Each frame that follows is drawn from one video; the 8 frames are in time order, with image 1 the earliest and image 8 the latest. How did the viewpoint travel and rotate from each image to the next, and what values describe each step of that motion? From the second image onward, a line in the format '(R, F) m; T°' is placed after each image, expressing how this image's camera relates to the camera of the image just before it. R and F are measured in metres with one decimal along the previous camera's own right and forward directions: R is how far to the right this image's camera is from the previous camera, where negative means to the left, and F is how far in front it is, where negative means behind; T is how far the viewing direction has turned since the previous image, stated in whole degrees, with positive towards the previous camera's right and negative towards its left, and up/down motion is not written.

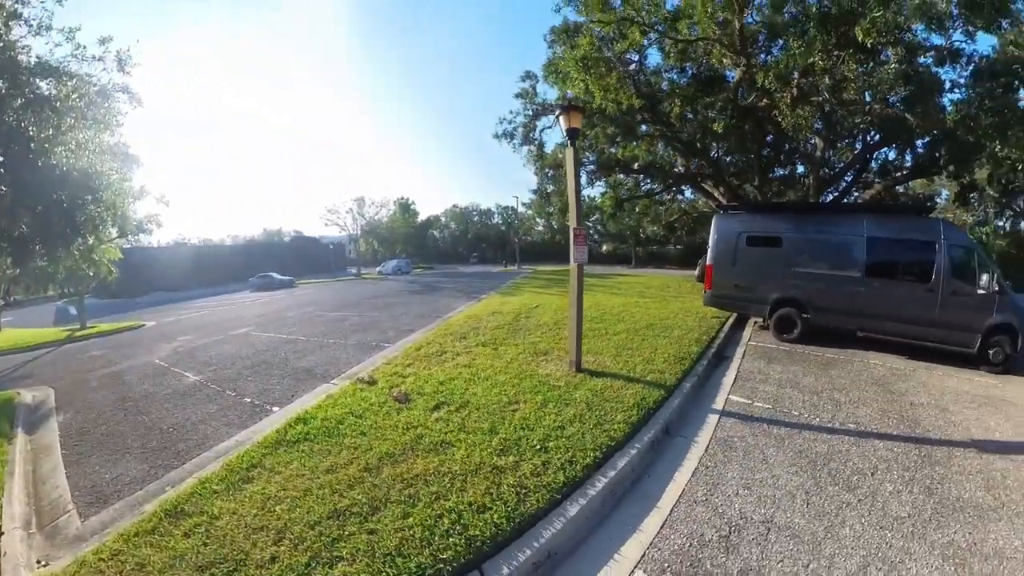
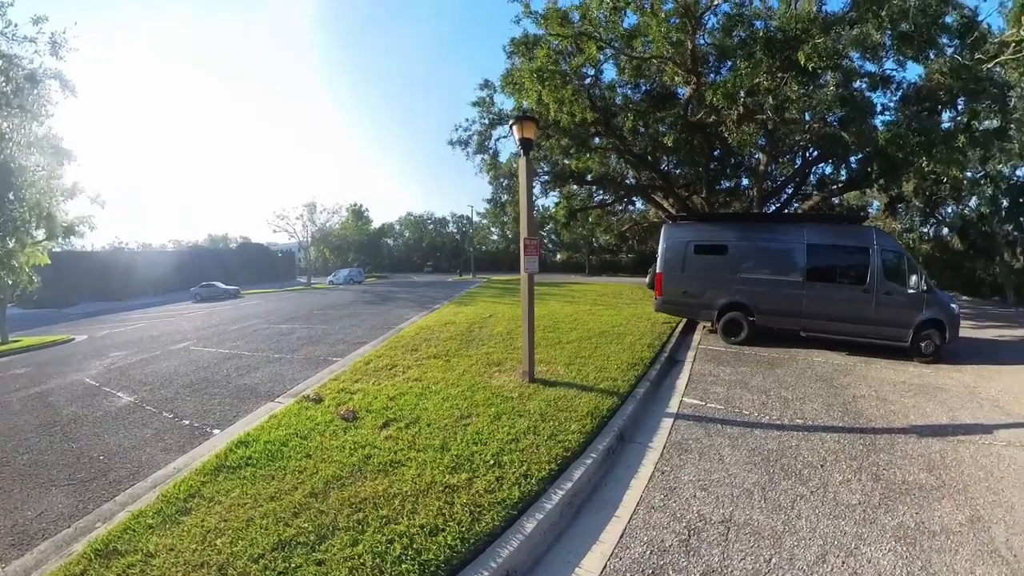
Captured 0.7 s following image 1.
(0.0, +0.2) m; +6°
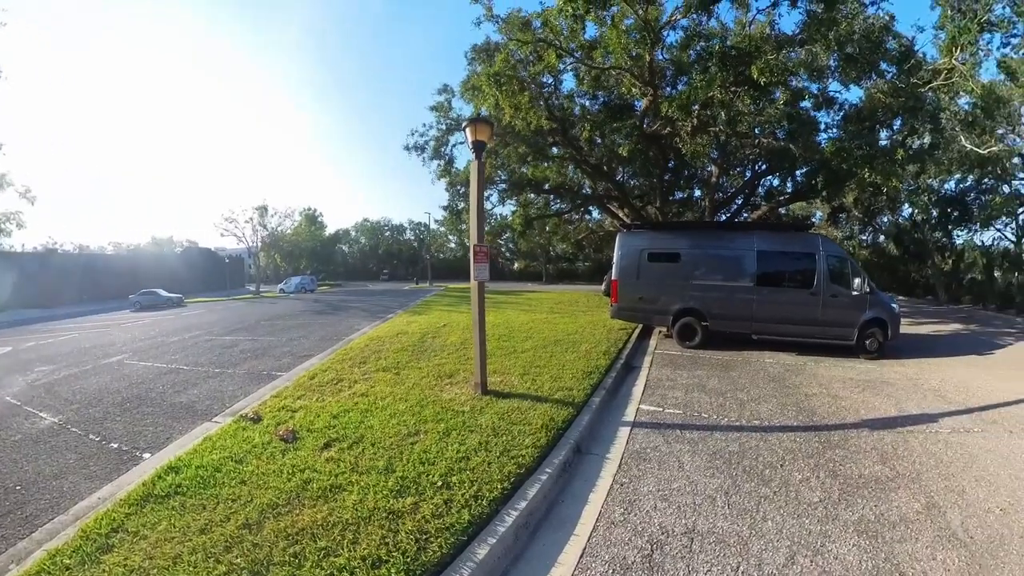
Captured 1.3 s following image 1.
(+0.1, +0.2) m; +5°
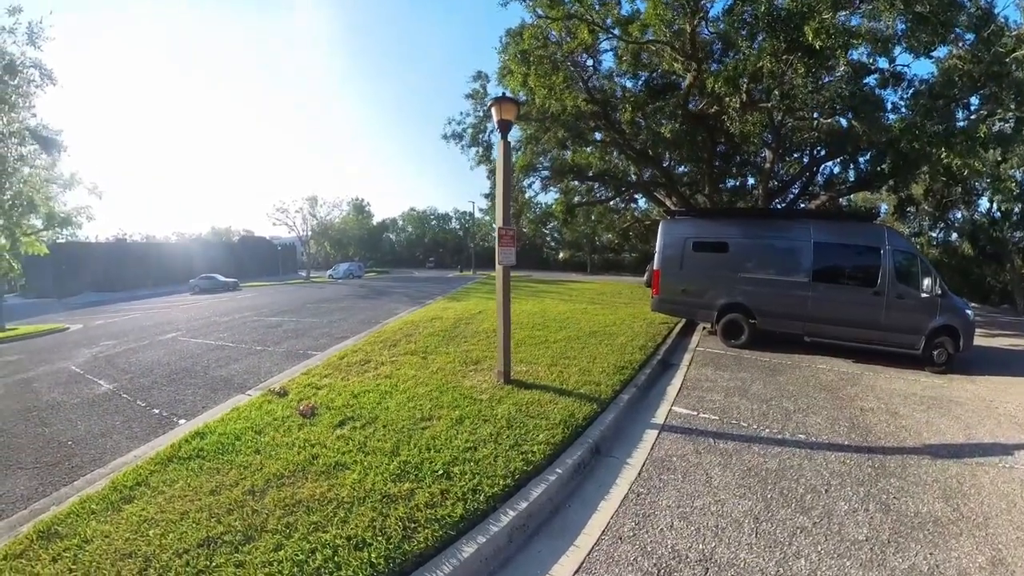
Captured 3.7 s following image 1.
(+0.3, +0.3) m; -6°
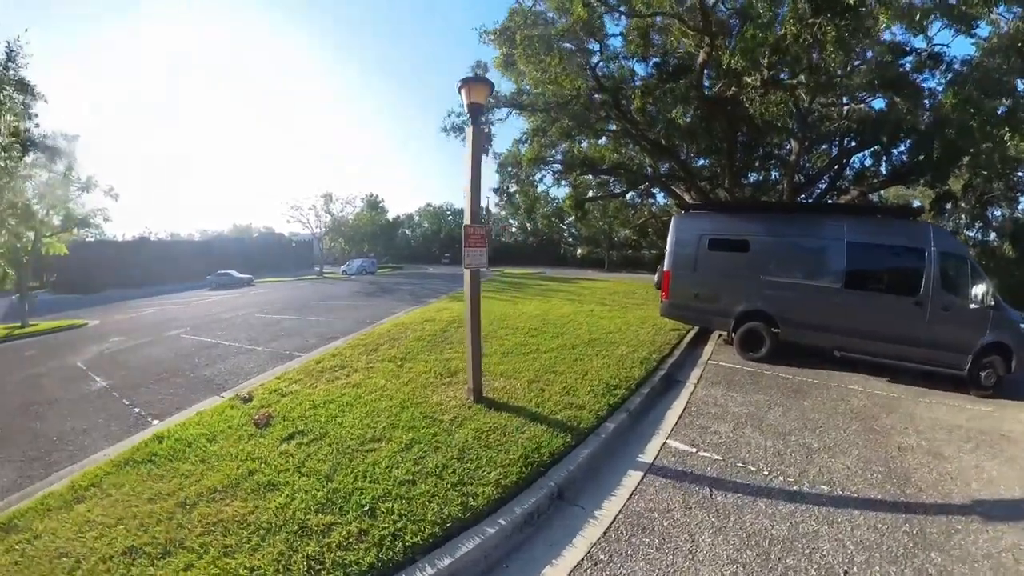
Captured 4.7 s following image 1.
(+0.5, +0.7) m; -3°
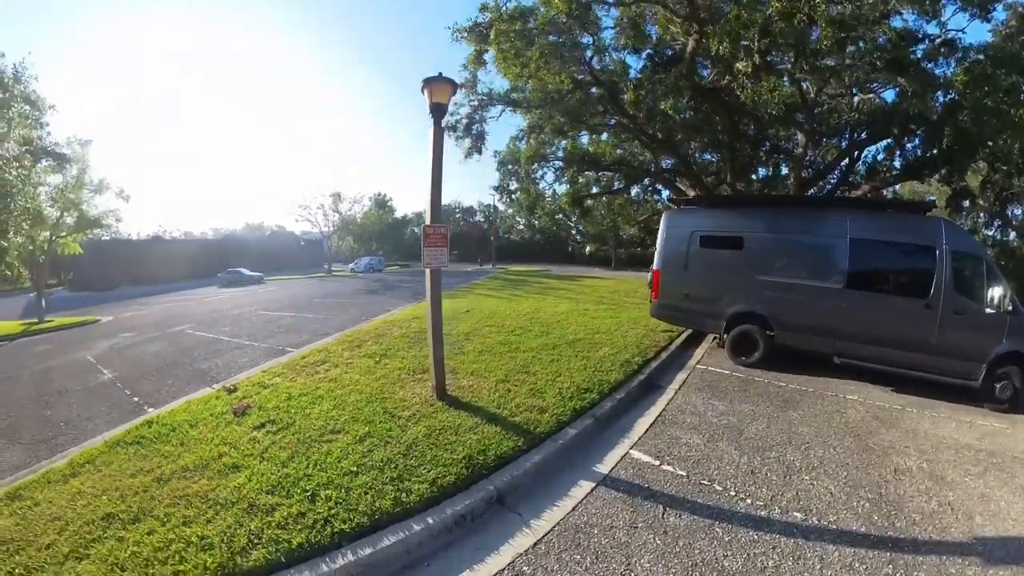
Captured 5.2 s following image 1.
(+0.6, +0.4) m; -2°
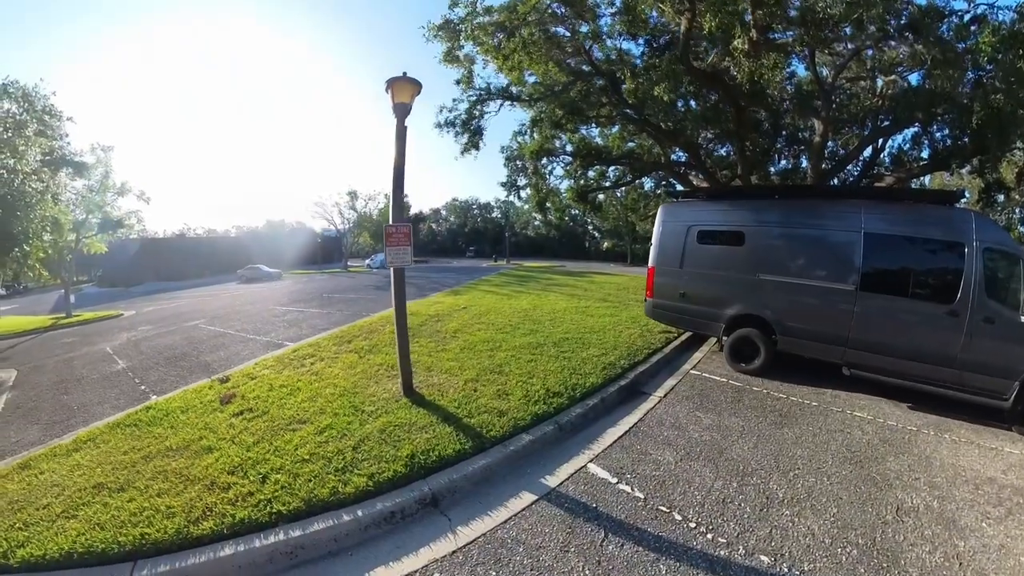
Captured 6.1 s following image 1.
(+0.6, +0.4) m; -3°
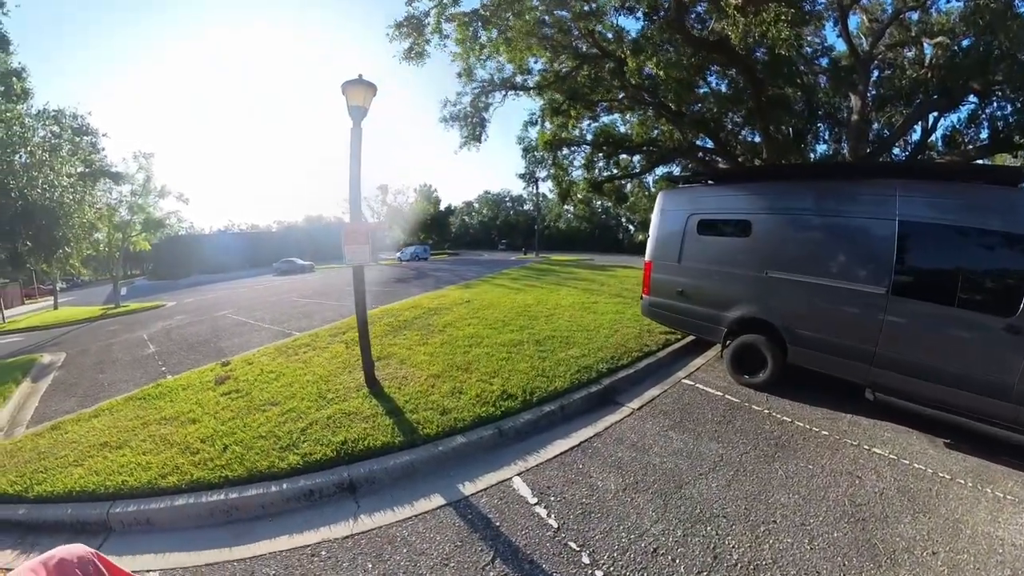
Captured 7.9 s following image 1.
(+0.9, +0.6) m; -6°
